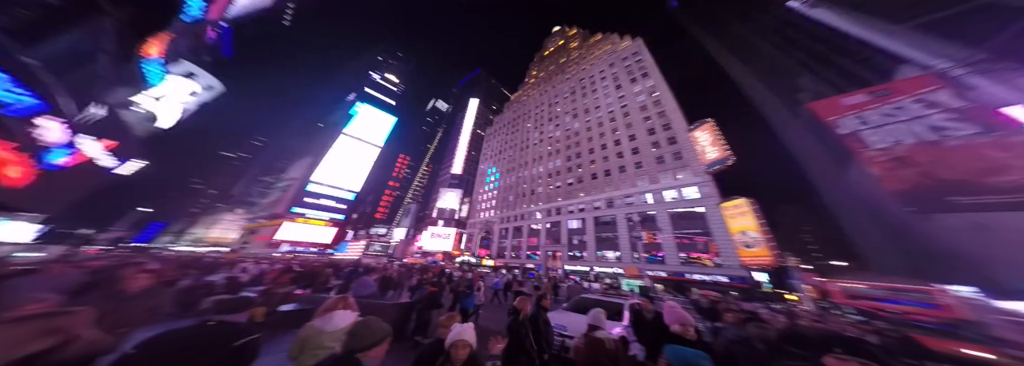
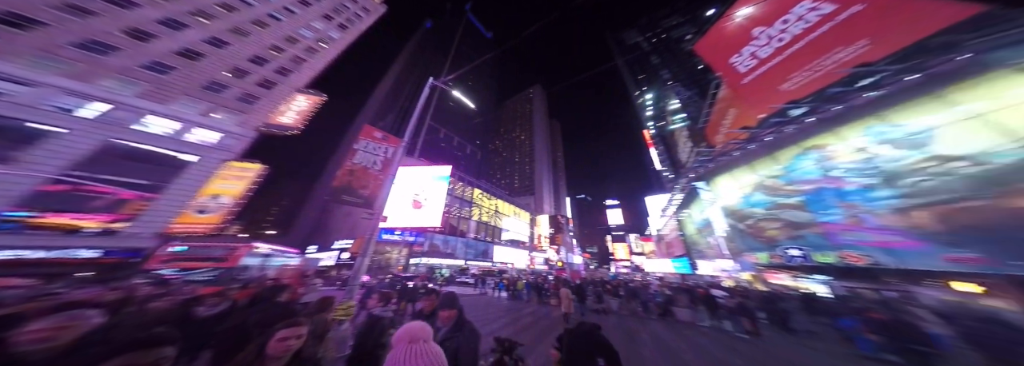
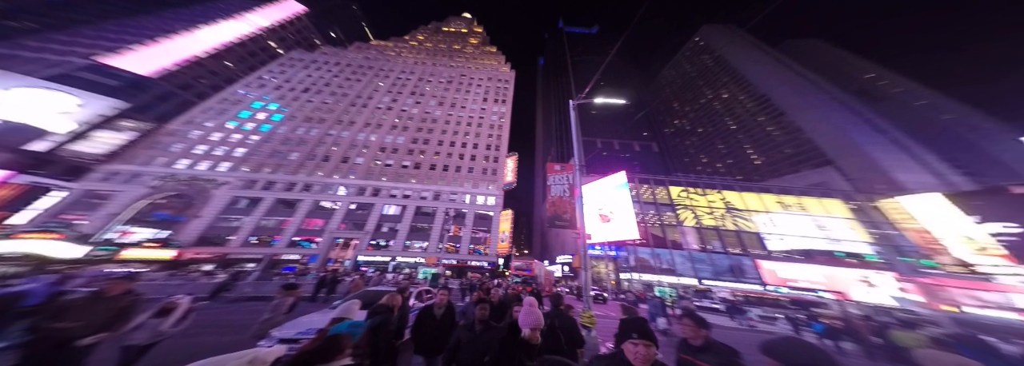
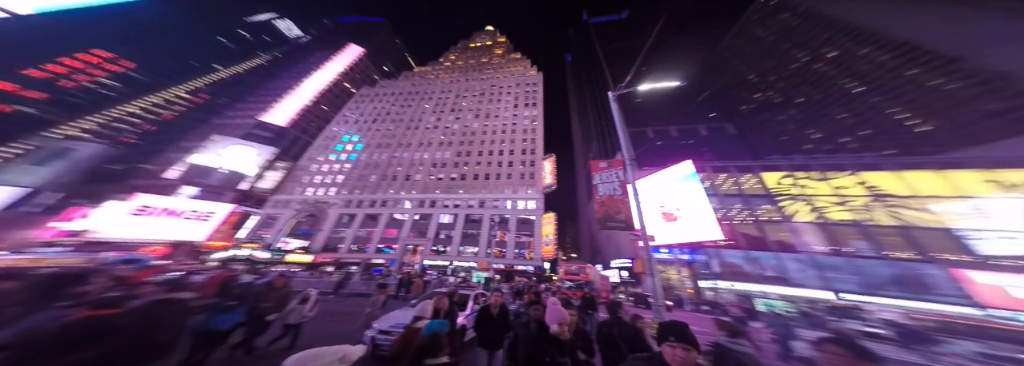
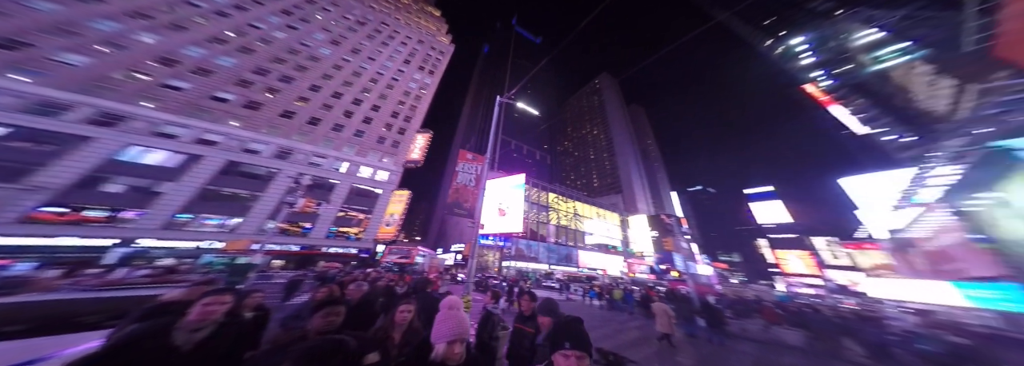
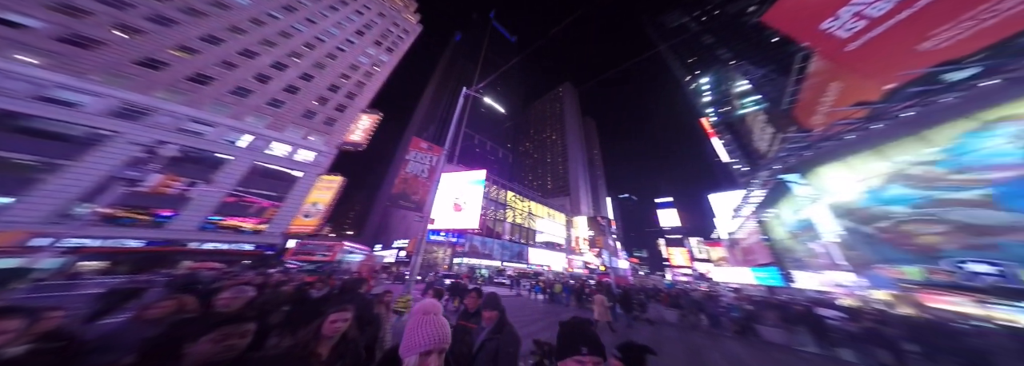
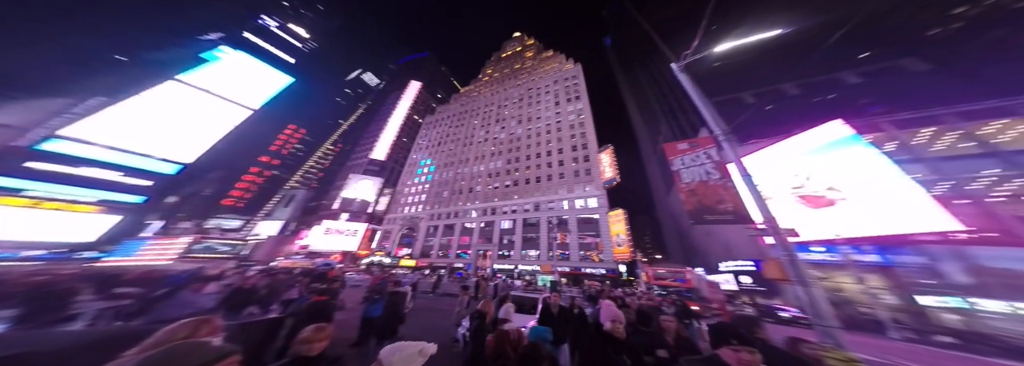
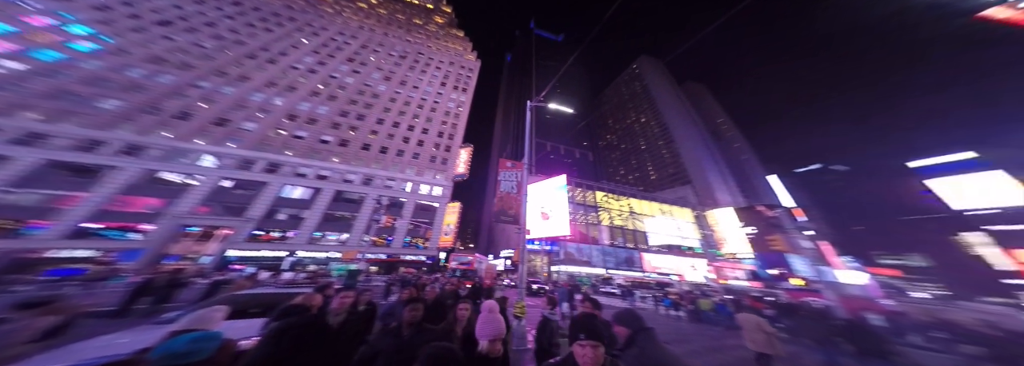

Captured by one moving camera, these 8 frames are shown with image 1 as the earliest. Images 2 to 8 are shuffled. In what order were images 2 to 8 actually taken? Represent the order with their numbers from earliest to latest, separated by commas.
7, 4, 3, 8, 5, 6, 2
